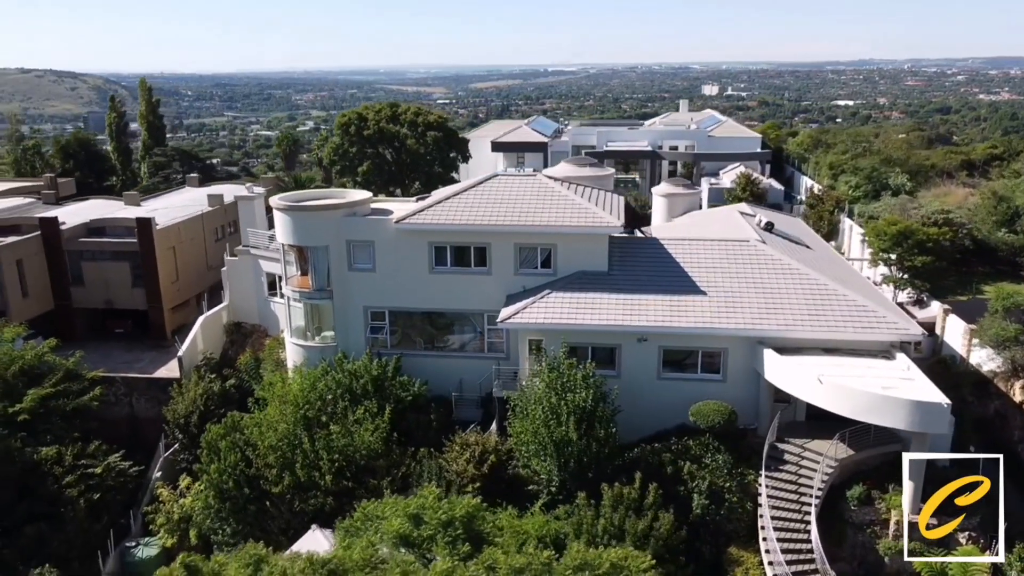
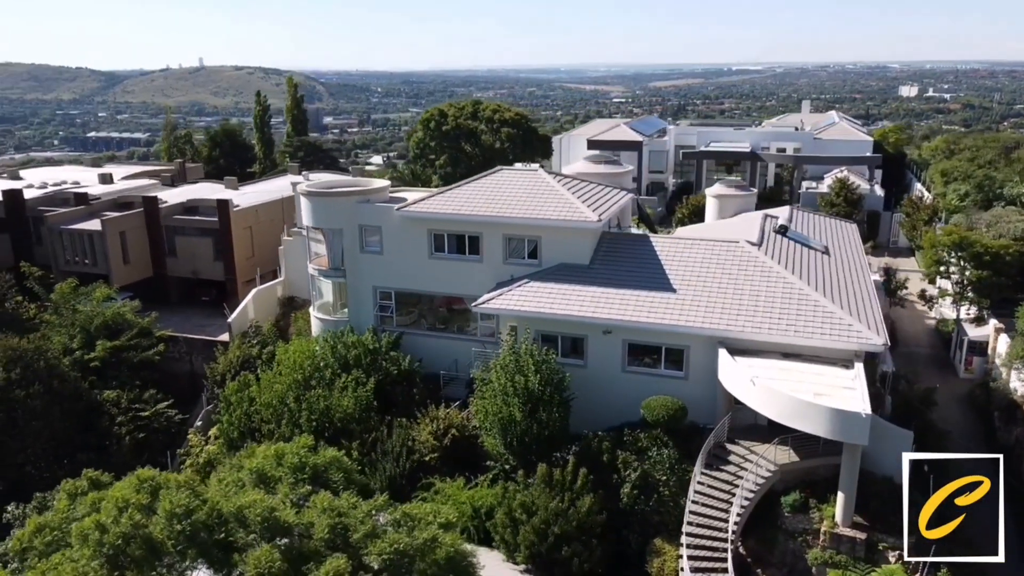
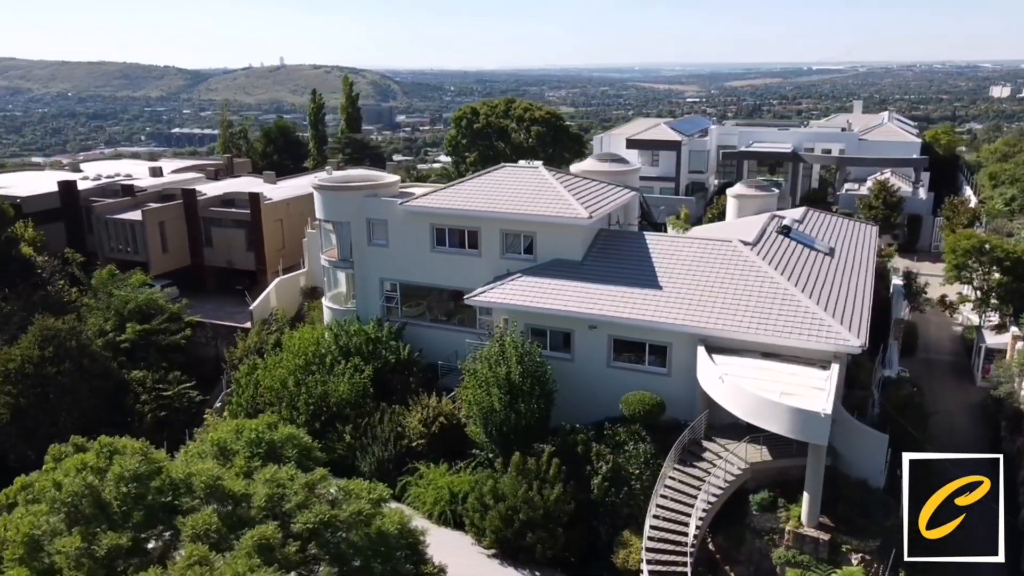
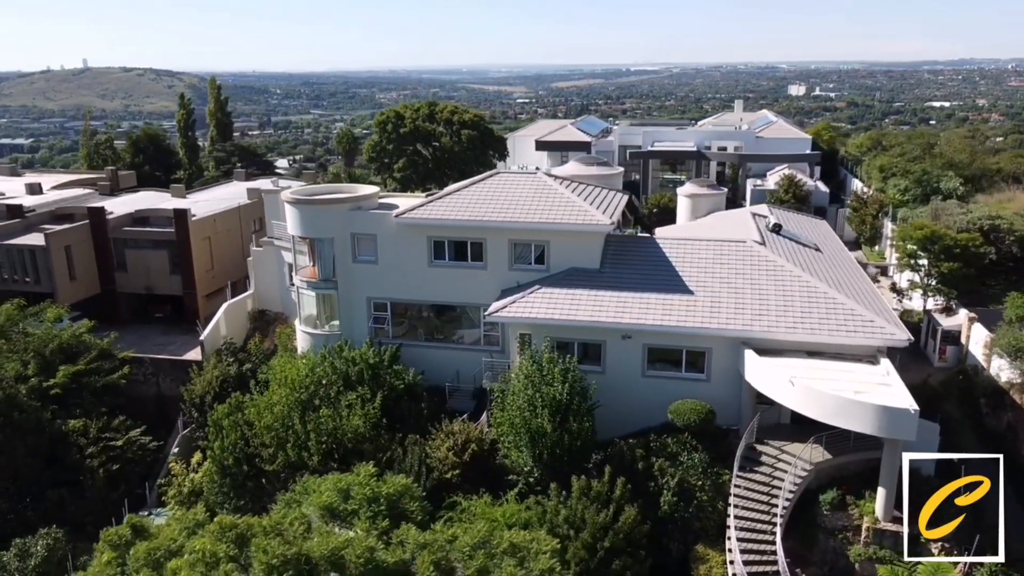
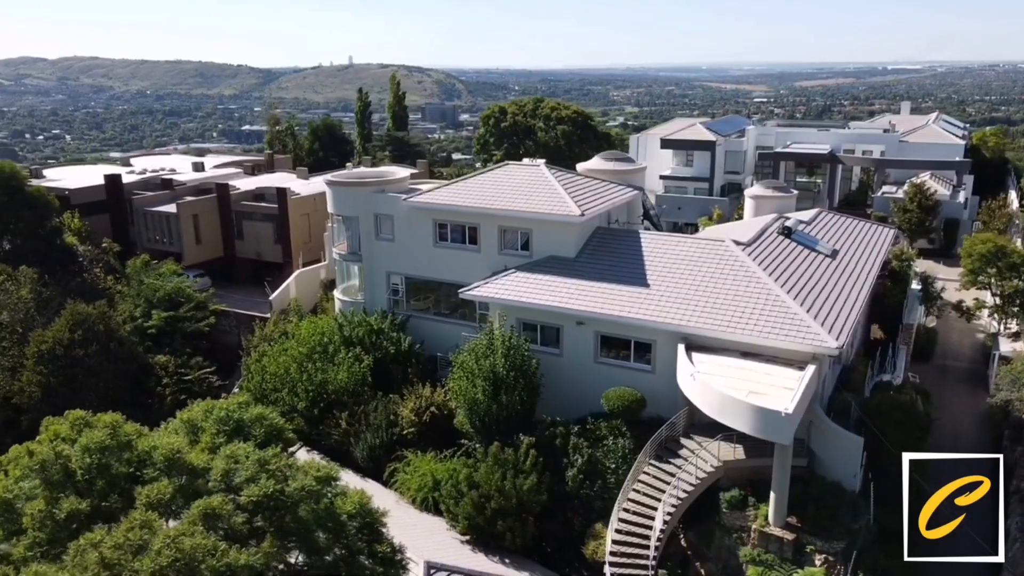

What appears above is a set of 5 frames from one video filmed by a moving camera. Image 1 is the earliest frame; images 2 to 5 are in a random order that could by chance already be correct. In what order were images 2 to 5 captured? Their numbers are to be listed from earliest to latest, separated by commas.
4, 2, 3, 5
